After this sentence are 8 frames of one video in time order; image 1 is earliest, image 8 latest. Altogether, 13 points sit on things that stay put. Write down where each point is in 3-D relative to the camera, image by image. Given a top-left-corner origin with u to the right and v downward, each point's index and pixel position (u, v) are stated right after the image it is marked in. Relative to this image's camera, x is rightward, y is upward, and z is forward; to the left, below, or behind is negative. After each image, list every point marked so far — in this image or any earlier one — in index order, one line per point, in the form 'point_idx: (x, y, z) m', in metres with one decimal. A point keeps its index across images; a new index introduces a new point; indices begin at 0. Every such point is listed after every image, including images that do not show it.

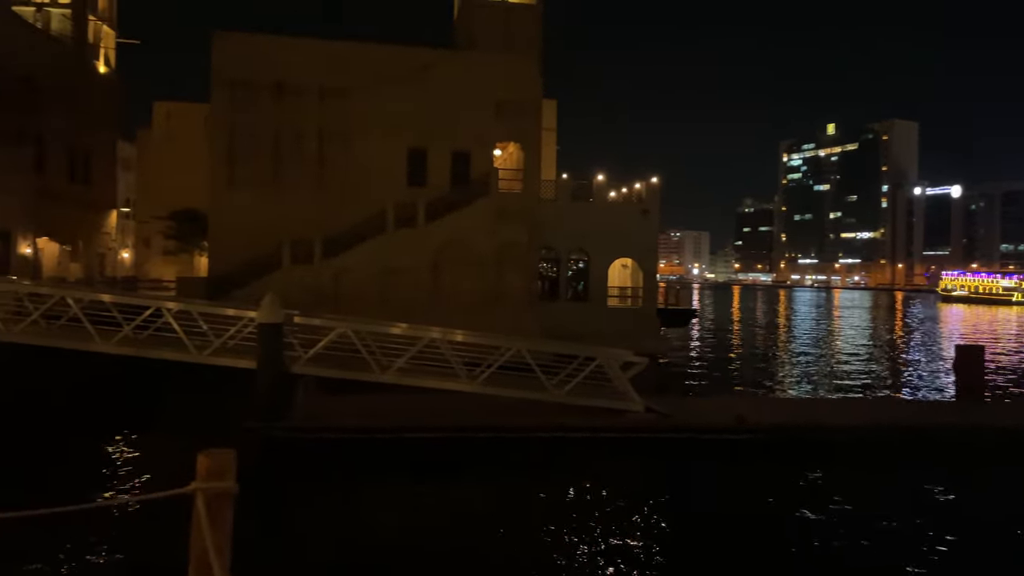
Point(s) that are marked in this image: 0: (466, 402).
0: (-1.1, -2.7, +16.8) m
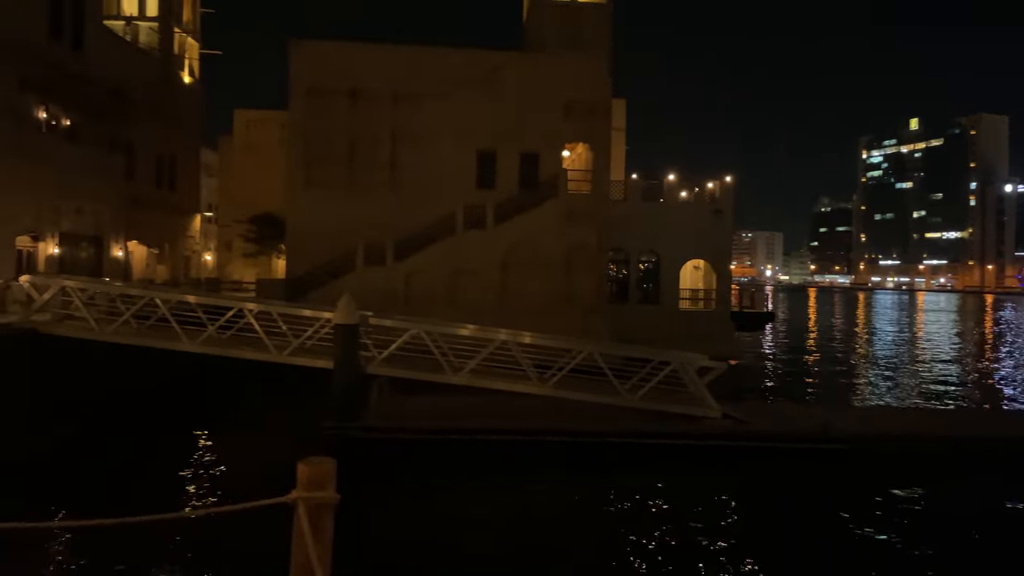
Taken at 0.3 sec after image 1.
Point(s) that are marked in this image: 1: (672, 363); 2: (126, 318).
0: (+0.6, -2.7, +16.7) m
1: (+3.5, -1.7, +15.7) m
2: (-8.7, -0.7, +16.2) m
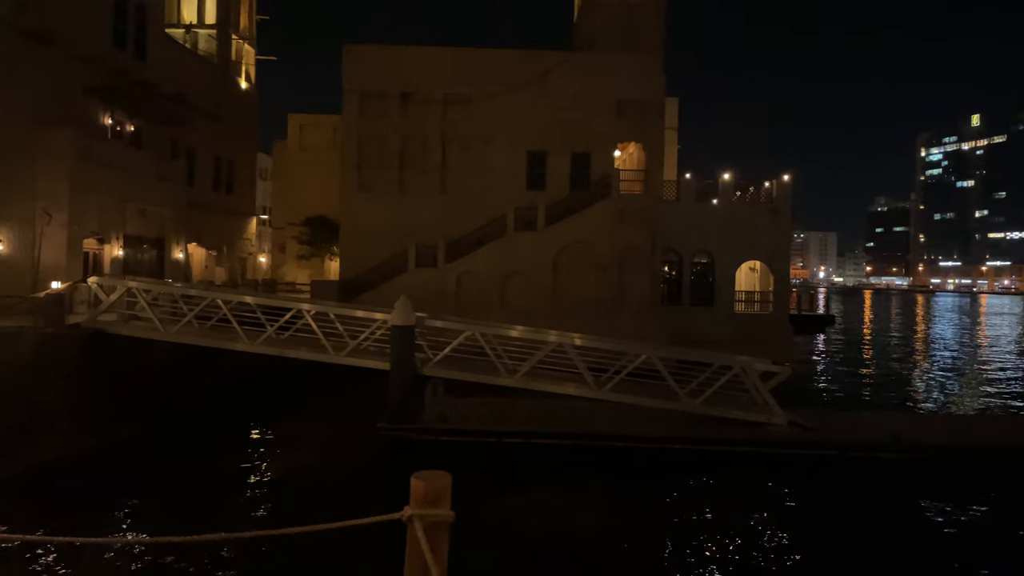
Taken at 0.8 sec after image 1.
0: (+1.8, -2.8, +16.4) m
1: (+4.7, -1.7, +15.3) m
2: (-7.4, -0.7, +16.5) m
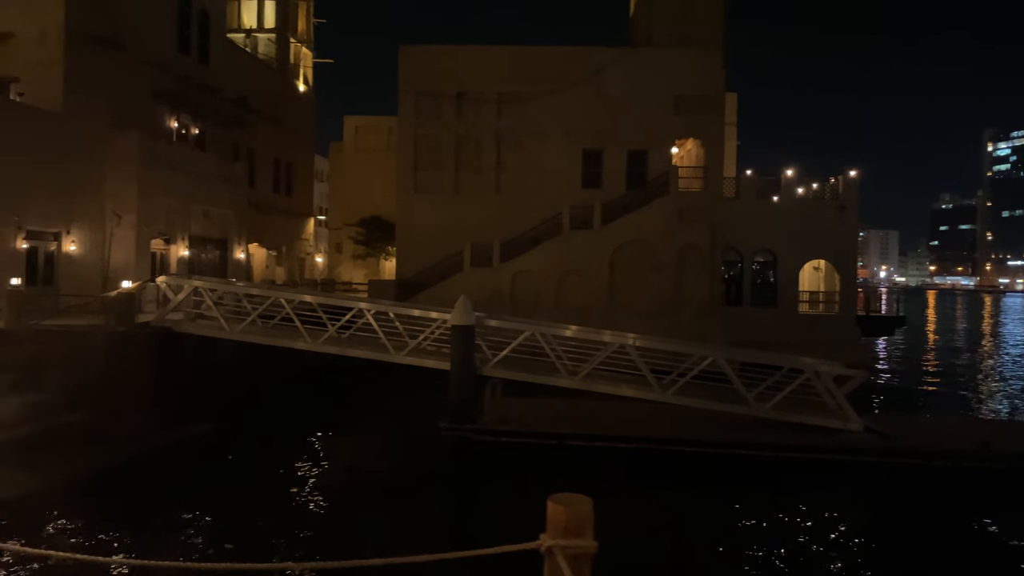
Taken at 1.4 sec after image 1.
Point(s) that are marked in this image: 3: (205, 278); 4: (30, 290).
0: (+3.2, -2.8, +16.0) m
1: (+6.0, -1.7, +14.7) m
2: (-6.1, -0.7, +16.7) m
3: (-7.2, +0.2, +16.8) m
4: (-12.3, 0.0, +18.4) m
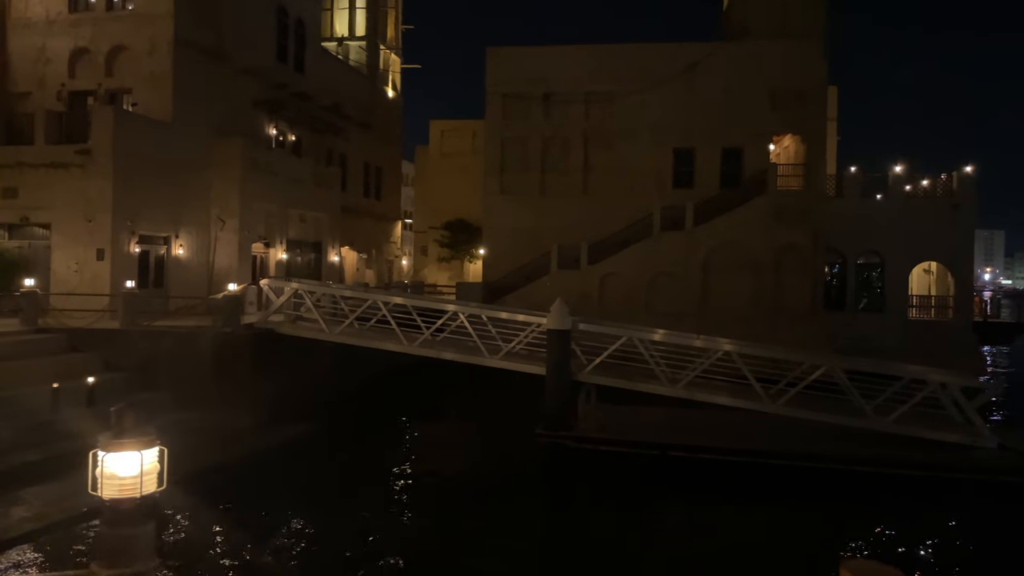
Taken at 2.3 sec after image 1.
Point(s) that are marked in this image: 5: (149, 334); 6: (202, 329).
0: (+5.3, -2.8, +15.2) m
1: (+7.9, -1.8, +13.6) m
2: (-3.9, -0.7, +16.9) m
3: (-5.0, +0.2, +17.1) m
4: (-9.9, -0.1, +19.3) m
5: (-7.8, -1.0, +15.3) m
6: (-6.8, -0.9, +15.8) m
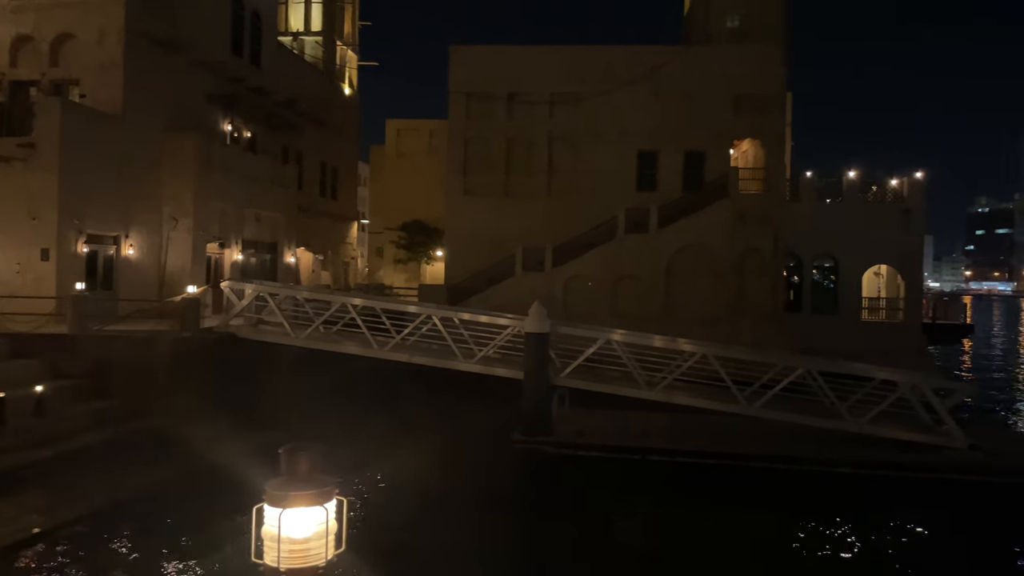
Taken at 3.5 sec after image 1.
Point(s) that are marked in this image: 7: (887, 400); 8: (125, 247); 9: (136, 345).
0: (+4.7, -2.9, +15.3) m
1: (+7.5, -1.9, +13.8) m
2: (-4.5, -0.8, +16.3) m
3: (-5.6, +0.1, +16.4) m
4: (-10.7, -0.1, +18.2) m
5: (-8.3, -1.0, +14.4) m
6: (-7.4, -1.0, +15.0) m
7: (+7.0, -2.1, +13.4) m
8: (-10.7, +1.1, +19.8) m
9: (-7.6, -1.2, +14.6) m
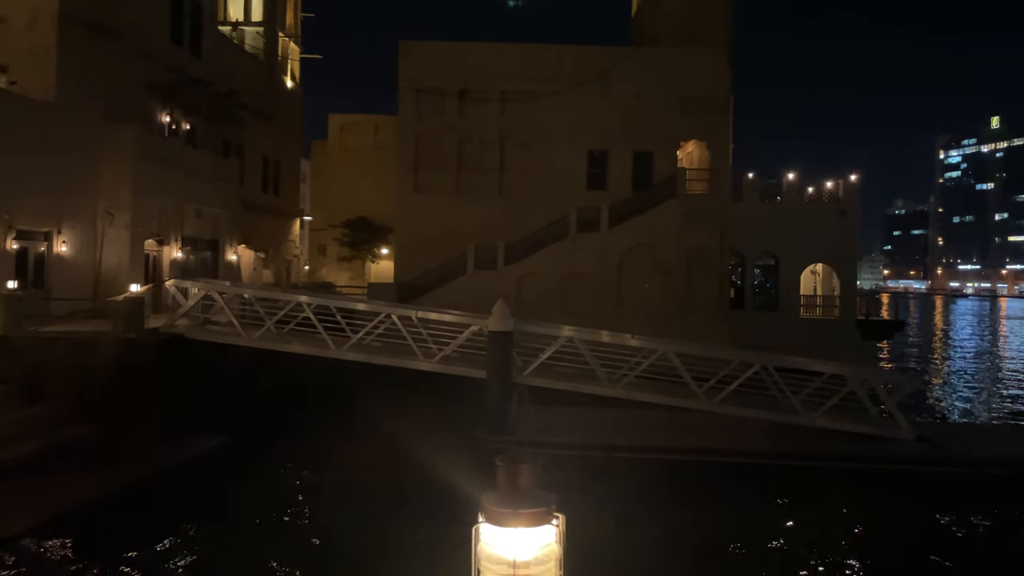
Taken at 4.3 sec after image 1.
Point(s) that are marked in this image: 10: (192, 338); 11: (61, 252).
0: (+3.9, -2.8, +15.5) m
1: (+6.8, -1.8, +14.3) m
2: (-5.4, -0.8, +15.8) m
3: (-6.5, +0.1, +15.8) m
4: (-11.7, -0.1, +17.2) m
5: (-9.0, -1.0, +13.6) m
6: (-8.1, -0.9, +14.2) m
7: (+6.3, -2.0, +13.8) m
8: (-11.9, +1.2, +18.8) m
9: (-8.4, -1.1, +13.8) m
10: (-7.0, -1.1, +15.7) m
11: (-11.9, +1.0, +18.8) m
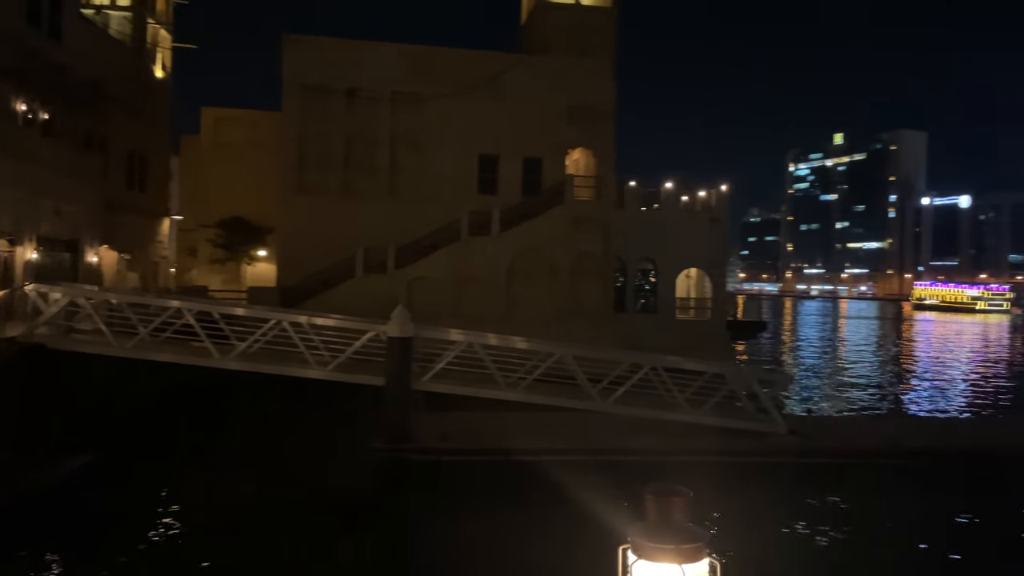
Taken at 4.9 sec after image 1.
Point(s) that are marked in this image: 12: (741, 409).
0: (+1.6, -3.0, +16.0) m
1: (+4.7, -1.9, +15.3) m
2: (-7.5, -0.9, +14.7) m
3: (-8.6, 0.0, +14.5) m
4: (-14.0, -0.2, +15.0) m
5: (-10.7, -1.1, +11.9) m
6: (-10.0, -1.0, +12.7) m
7: (+4.3, -2.1, +14.7) m
8: (-14.4, +1.0, +16.5) m
9: (-10.1, -1.2, +12.2) m
10: (-9.2, -1.2, +14.3) m
11: (-14.4, +0.8, +16.6) m
12: (+5.1, -2.7, +16.2) m
